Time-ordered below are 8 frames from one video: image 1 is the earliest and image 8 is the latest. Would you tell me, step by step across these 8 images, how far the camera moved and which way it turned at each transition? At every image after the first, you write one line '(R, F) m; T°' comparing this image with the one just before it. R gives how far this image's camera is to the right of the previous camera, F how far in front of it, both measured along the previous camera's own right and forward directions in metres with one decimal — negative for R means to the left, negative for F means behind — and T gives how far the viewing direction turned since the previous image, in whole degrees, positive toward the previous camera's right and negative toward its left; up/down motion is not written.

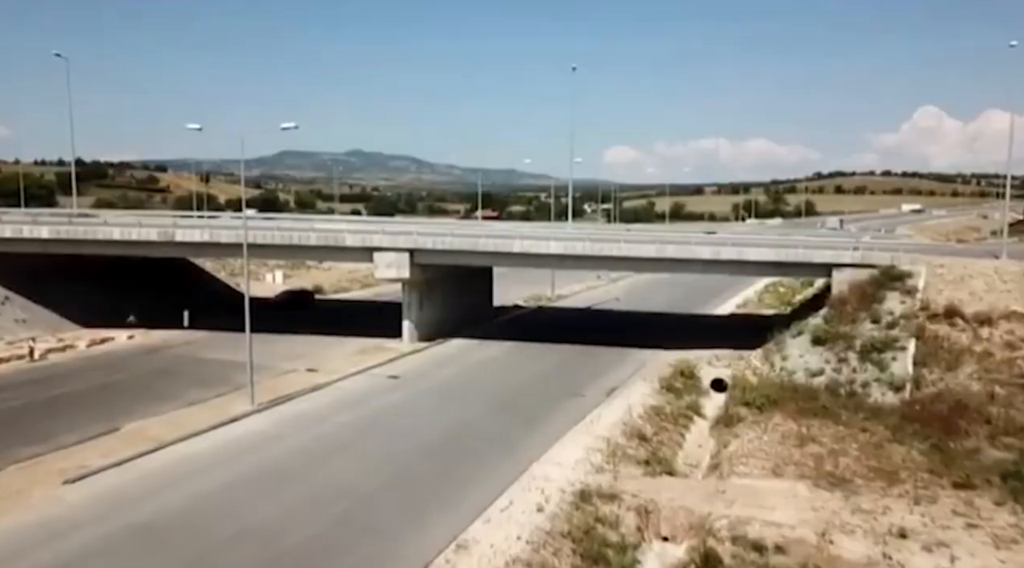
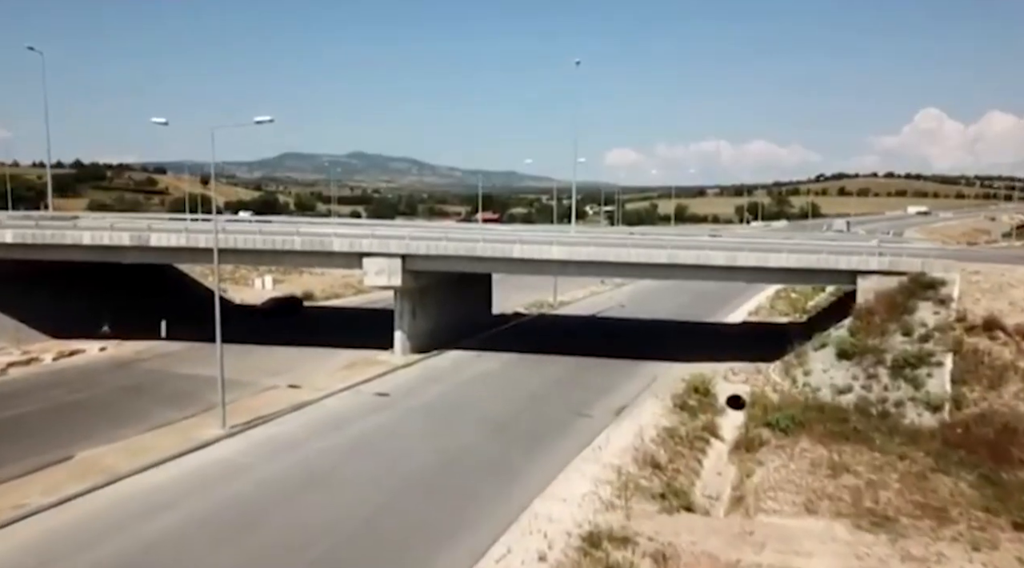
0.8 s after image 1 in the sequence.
(+0.1, +2.9) m; 0°
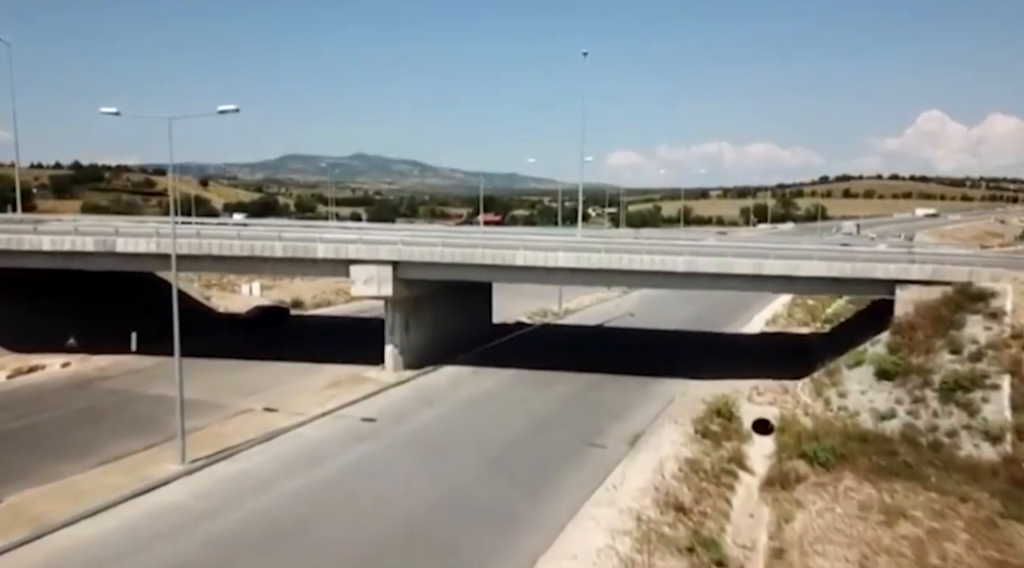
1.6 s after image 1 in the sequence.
(0.0, +3.5) m; 0°
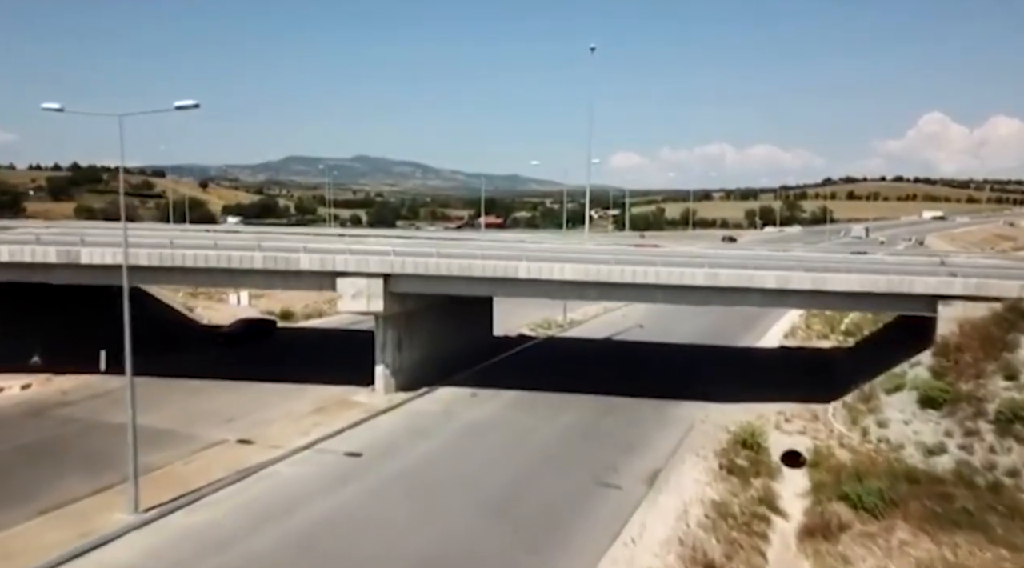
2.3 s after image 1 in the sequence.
(0.0, +3.1) m; 0°
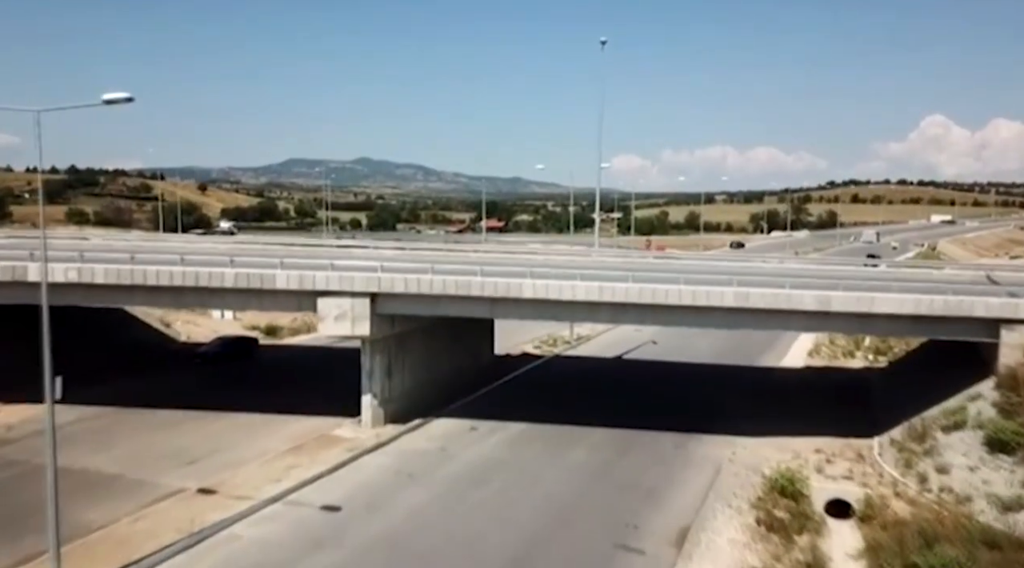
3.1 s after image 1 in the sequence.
(-0.1, +3.7) m; 0°
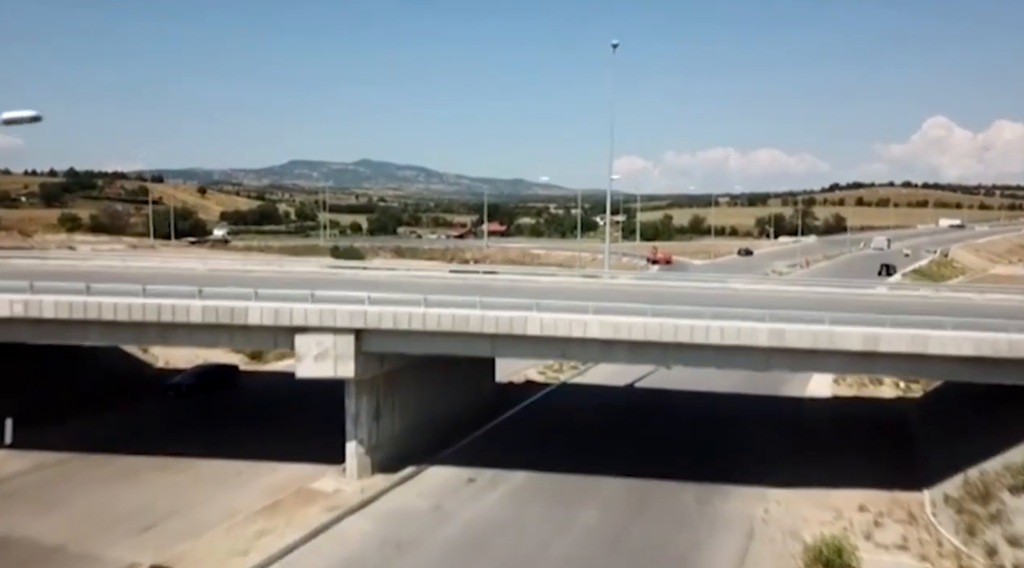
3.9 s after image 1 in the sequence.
(0.0, +3.3) m; 0°
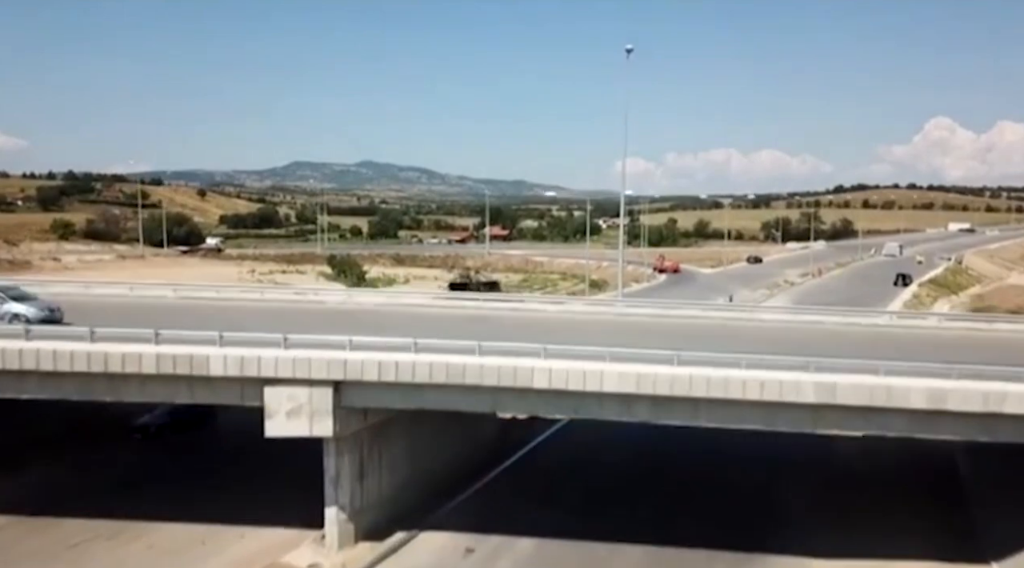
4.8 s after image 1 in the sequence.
(0.0, +3.5) m; 0°
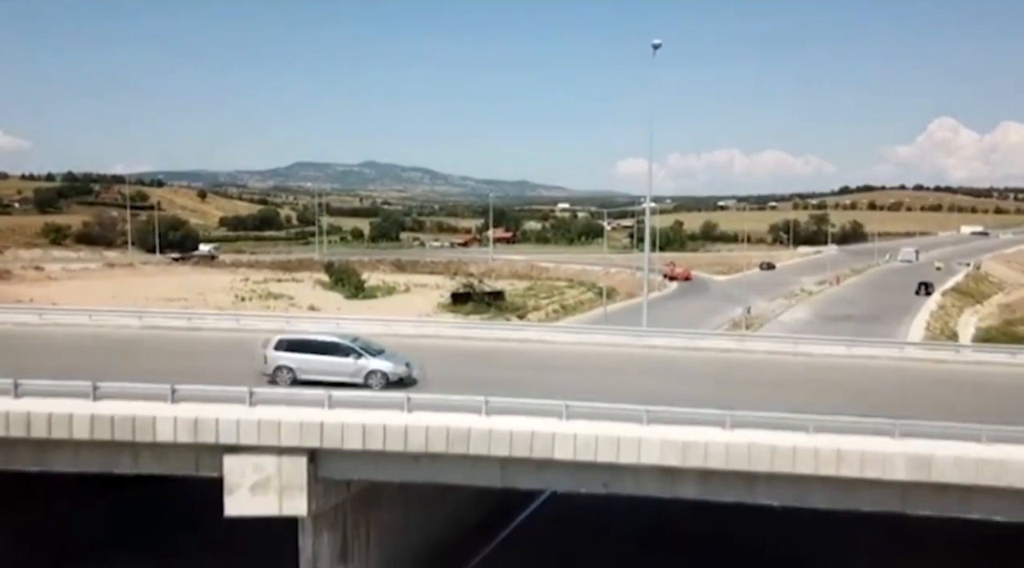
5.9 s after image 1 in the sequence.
(-0.2, +4.1) m; 0°
